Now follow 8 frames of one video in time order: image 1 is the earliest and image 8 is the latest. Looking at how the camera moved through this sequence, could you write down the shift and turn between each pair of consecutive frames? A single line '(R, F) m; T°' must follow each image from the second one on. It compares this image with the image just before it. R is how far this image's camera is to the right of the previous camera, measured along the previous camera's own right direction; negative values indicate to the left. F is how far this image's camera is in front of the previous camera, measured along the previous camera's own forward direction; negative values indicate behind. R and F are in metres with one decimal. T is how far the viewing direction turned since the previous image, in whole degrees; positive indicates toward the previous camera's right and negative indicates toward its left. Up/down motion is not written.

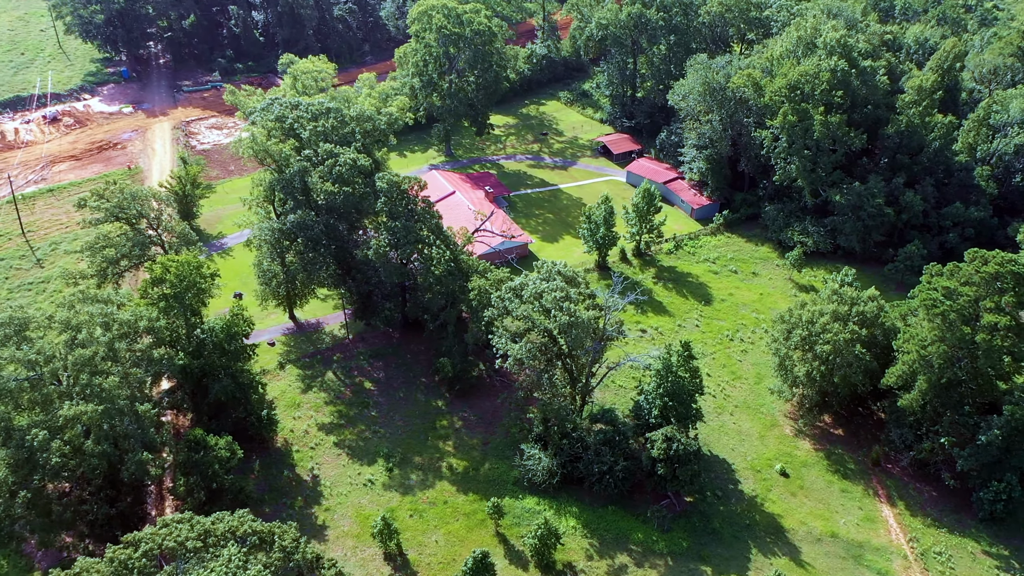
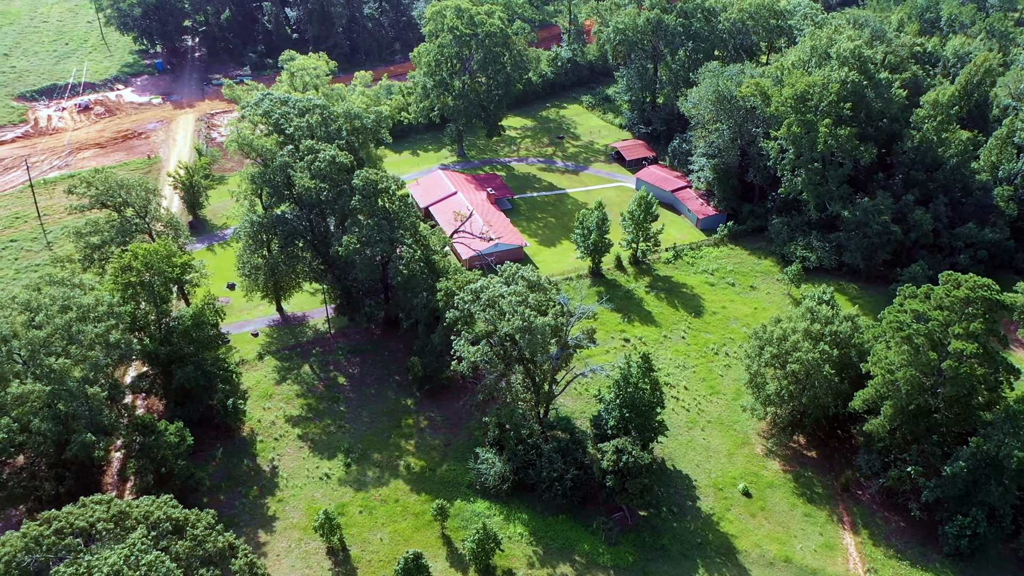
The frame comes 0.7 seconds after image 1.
(+4.8, +0.3) m; -4°
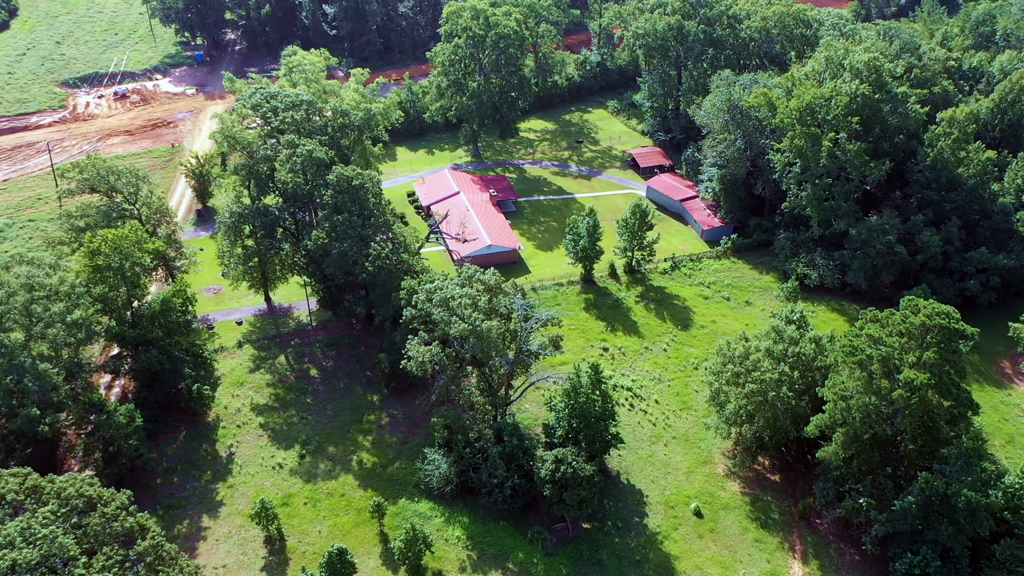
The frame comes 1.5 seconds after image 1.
(+5.6, +0.5) m; -5°
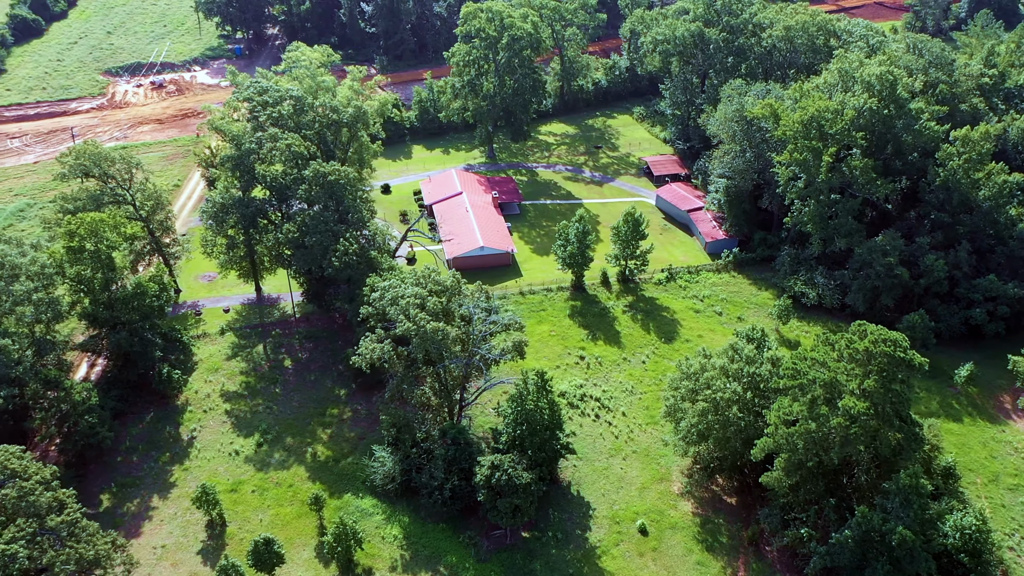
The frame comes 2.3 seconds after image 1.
(+5.7, +0.5) m; -5°
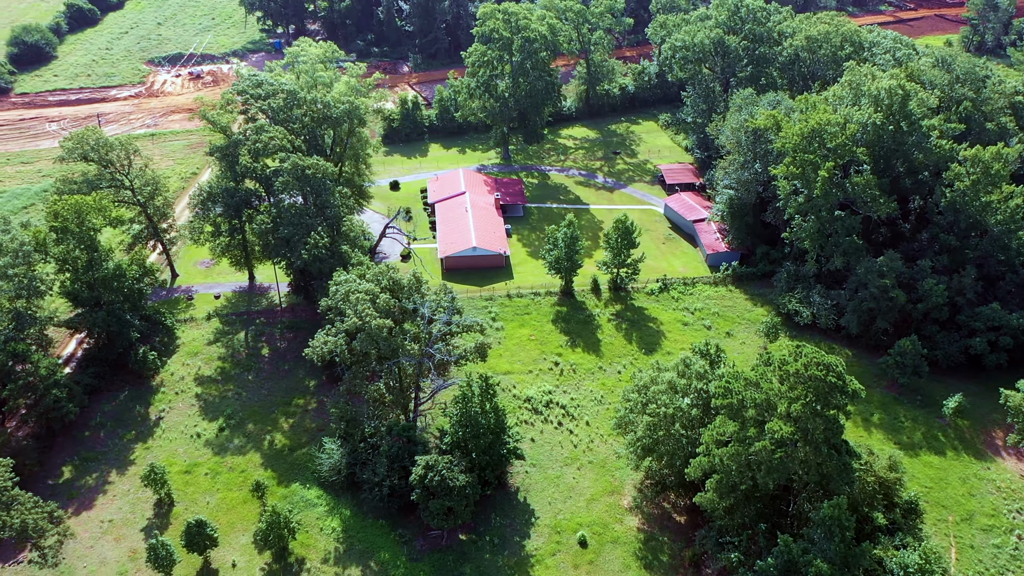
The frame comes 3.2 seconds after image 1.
(+5.7, +0.4) m; -5°
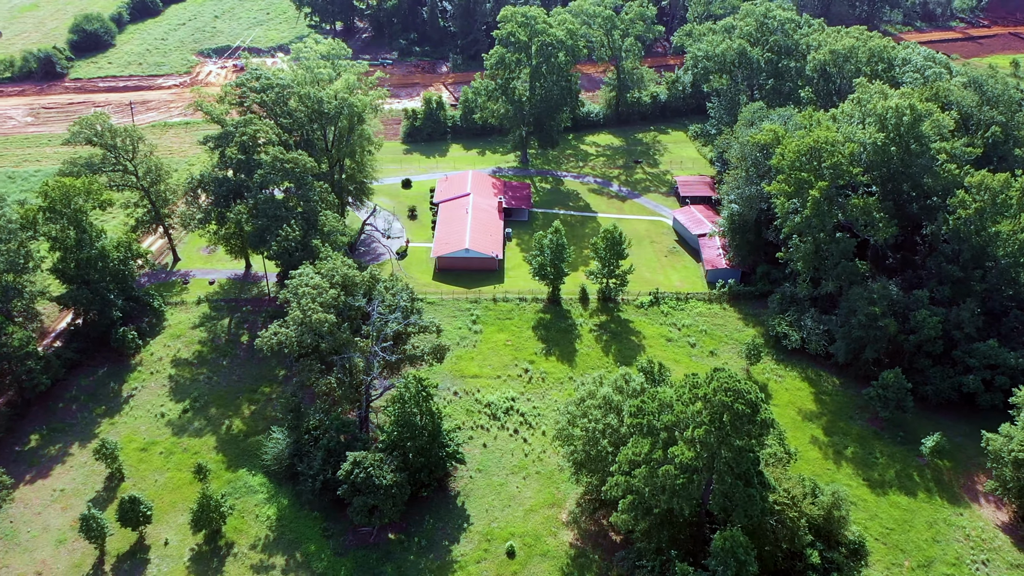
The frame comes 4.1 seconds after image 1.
(+6.5, +0.5) m; -5°
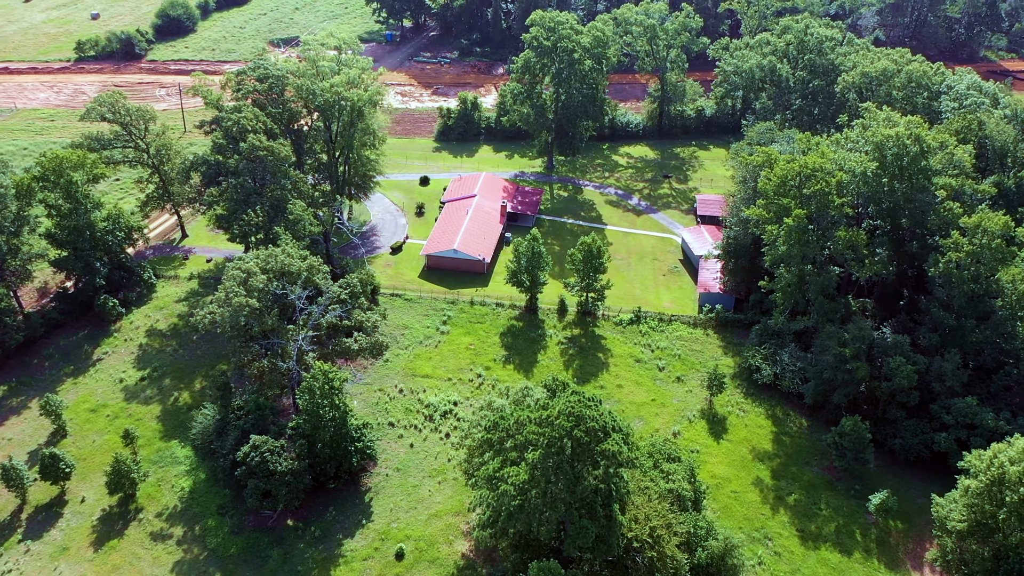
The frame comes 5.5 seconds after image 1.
(+9.6, +1.2) m; -8°
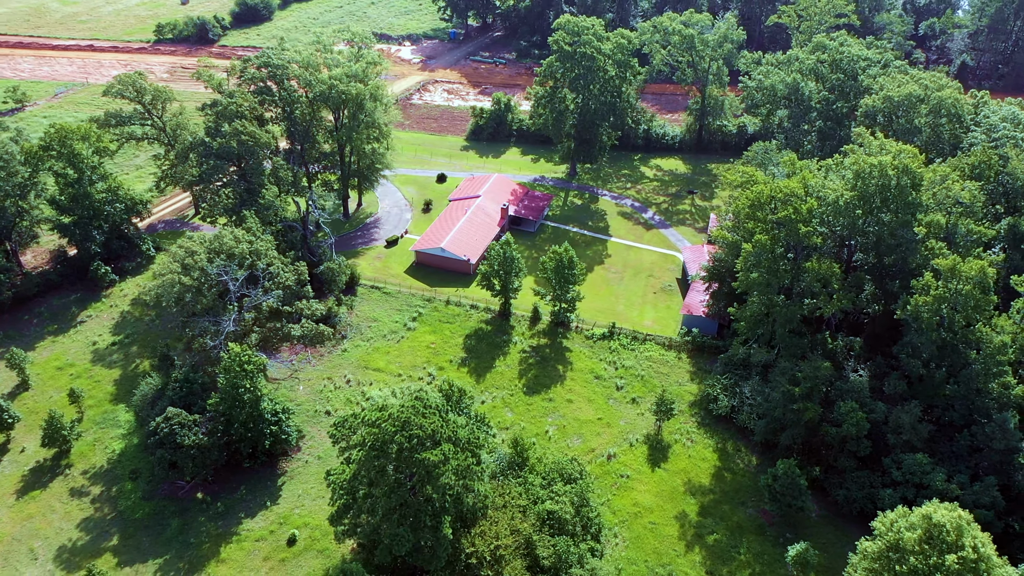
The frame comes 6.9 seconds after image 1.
(+9.6, +1.2) m; -8°
